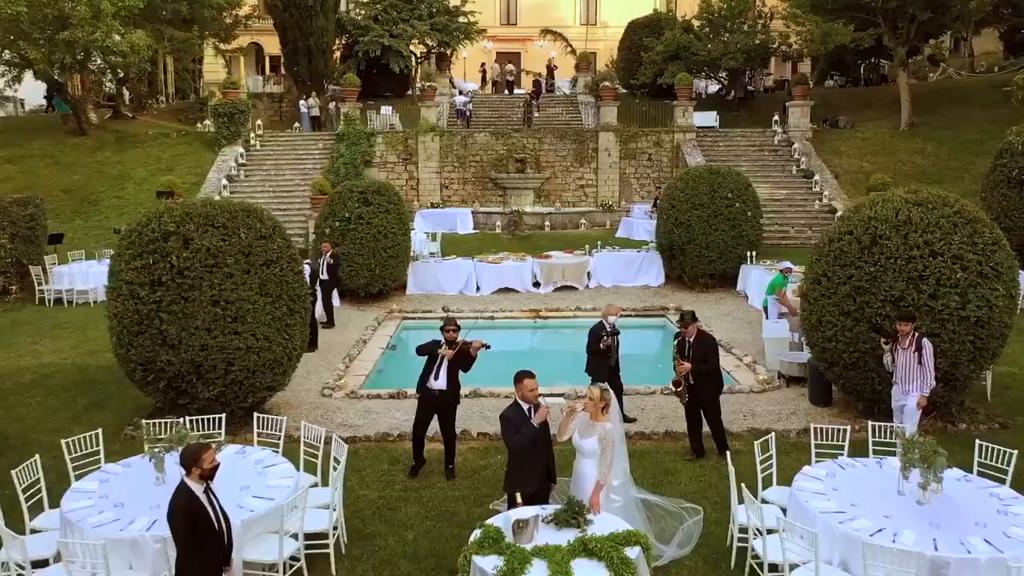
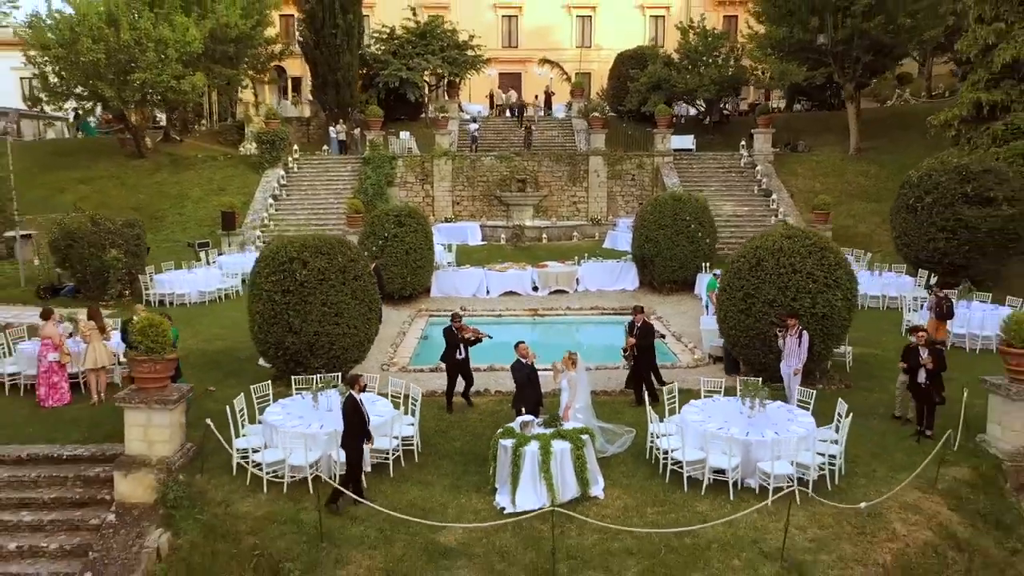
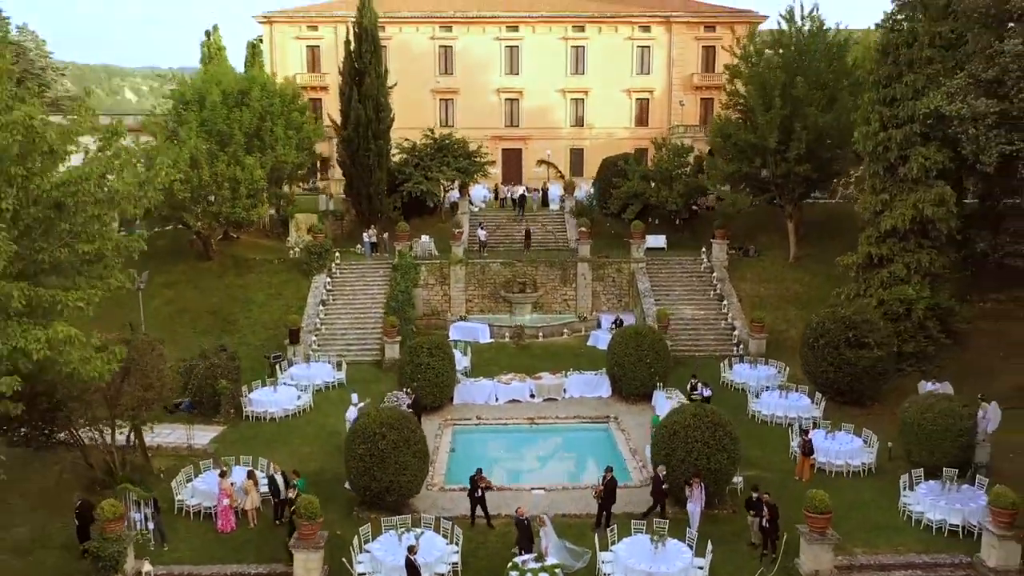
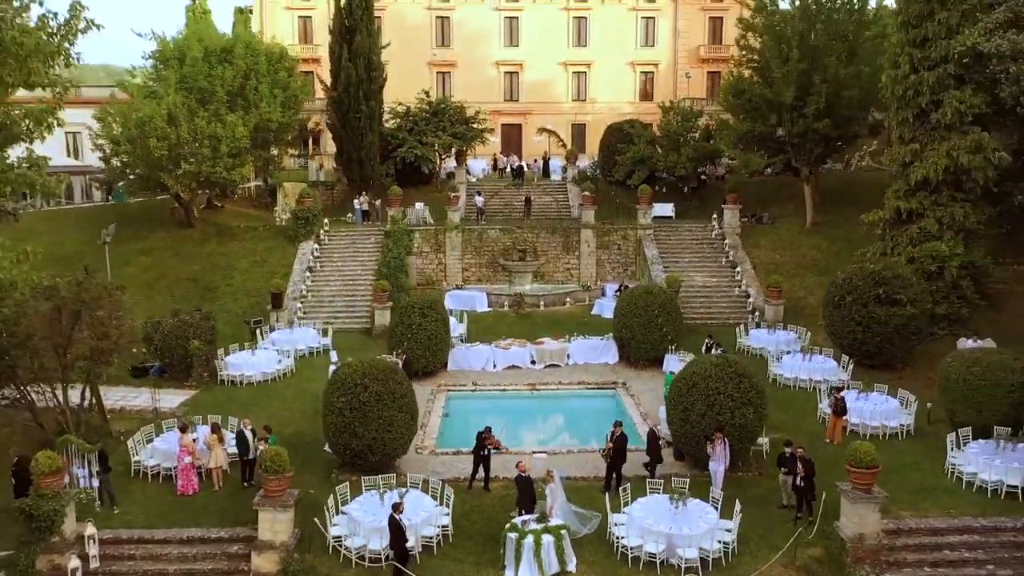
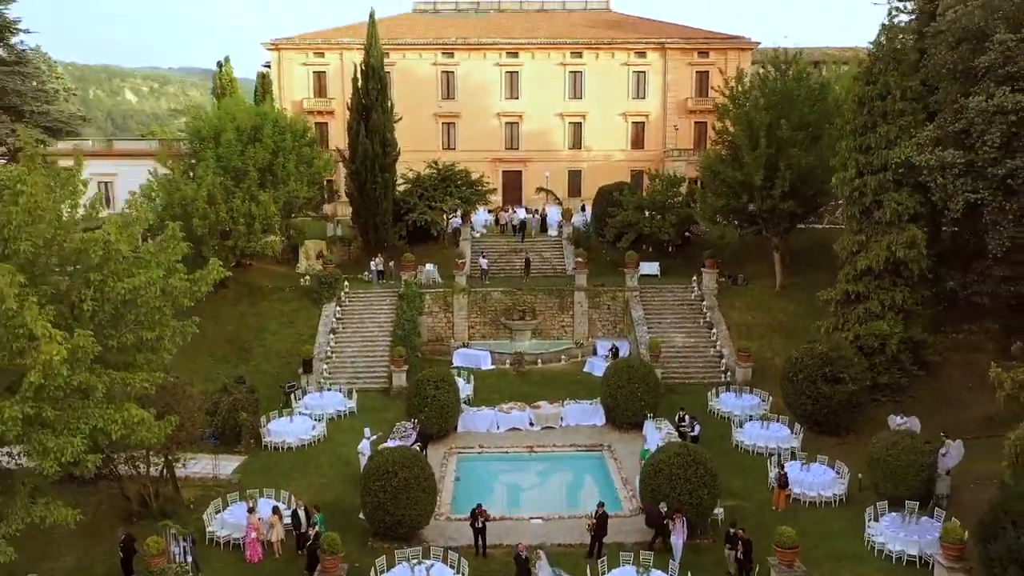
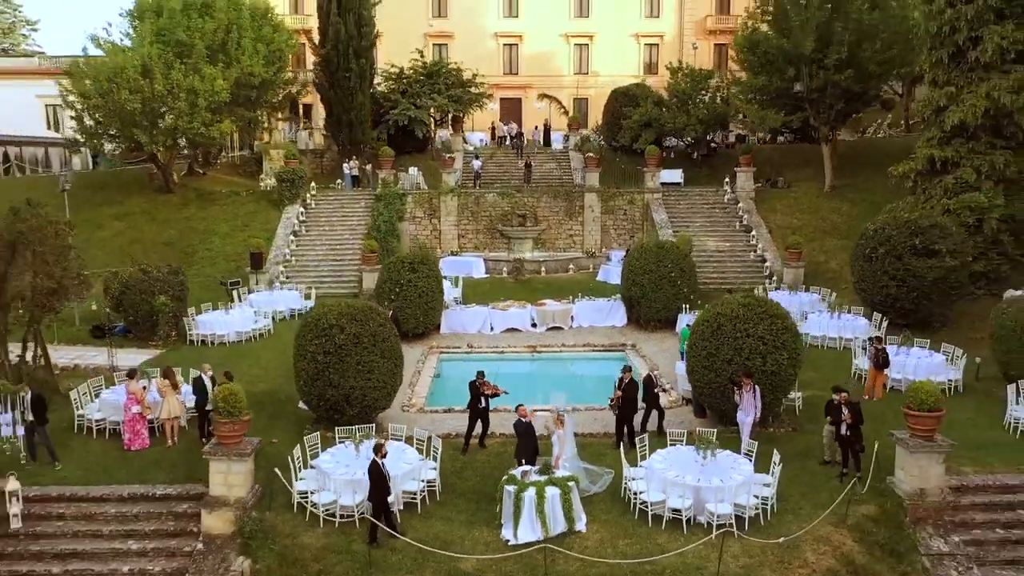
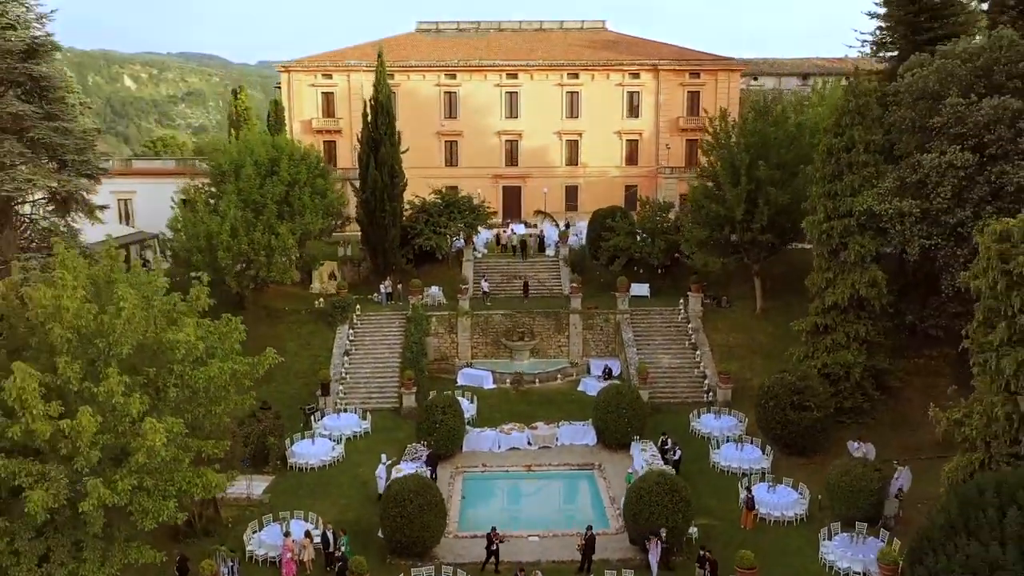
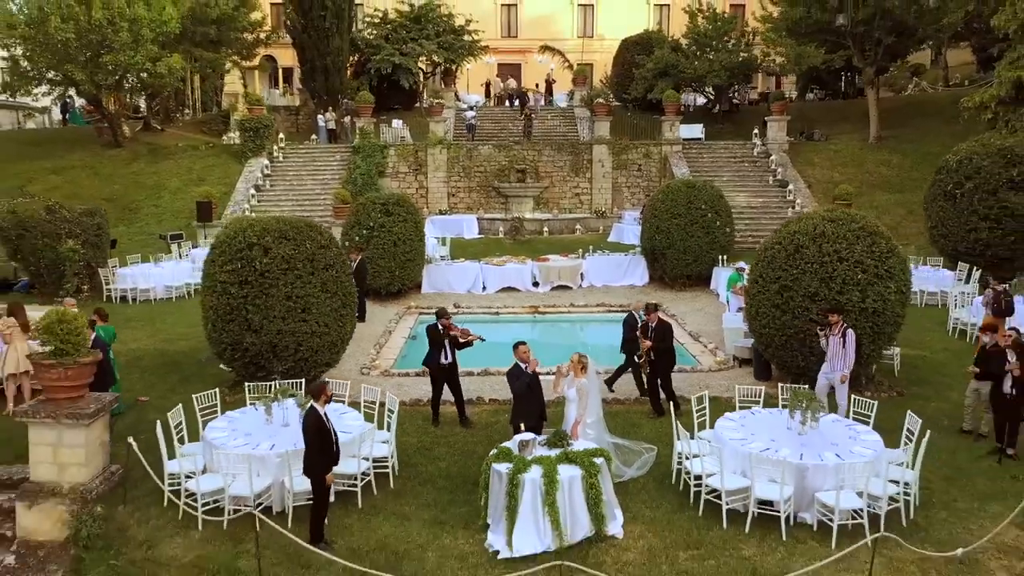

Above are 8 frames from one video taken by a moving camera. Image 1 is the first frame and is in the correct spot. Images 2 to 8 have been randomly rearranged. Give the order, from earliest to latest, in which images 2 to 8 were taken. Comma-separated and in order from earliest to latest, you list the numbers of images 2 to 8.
8, 2, 6, 4, 3, 5, 7
